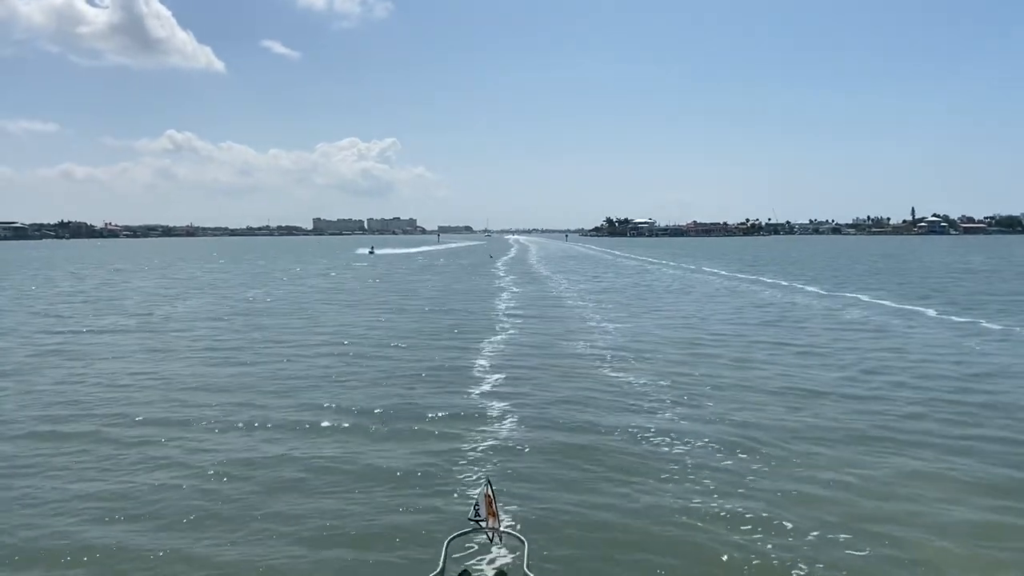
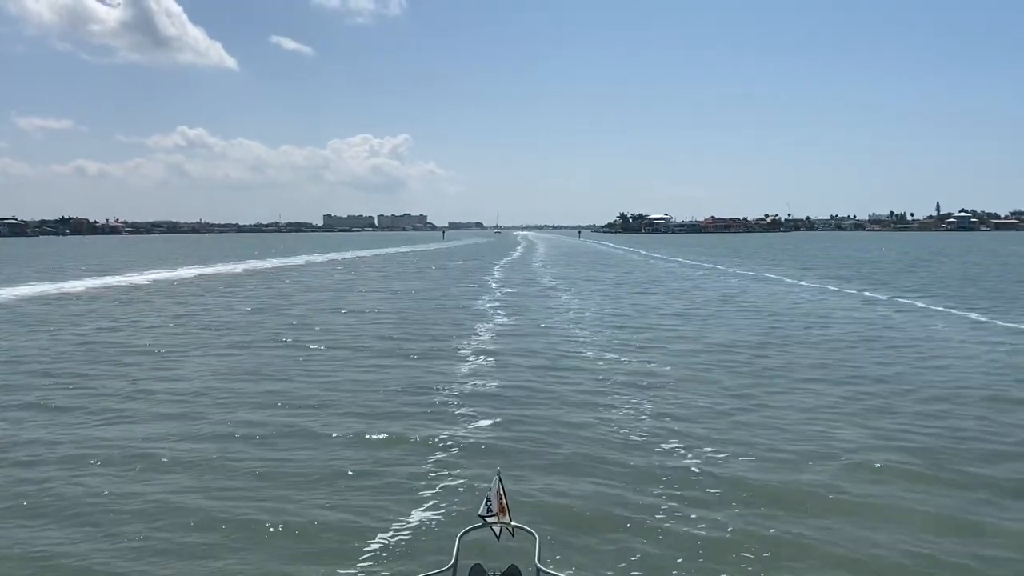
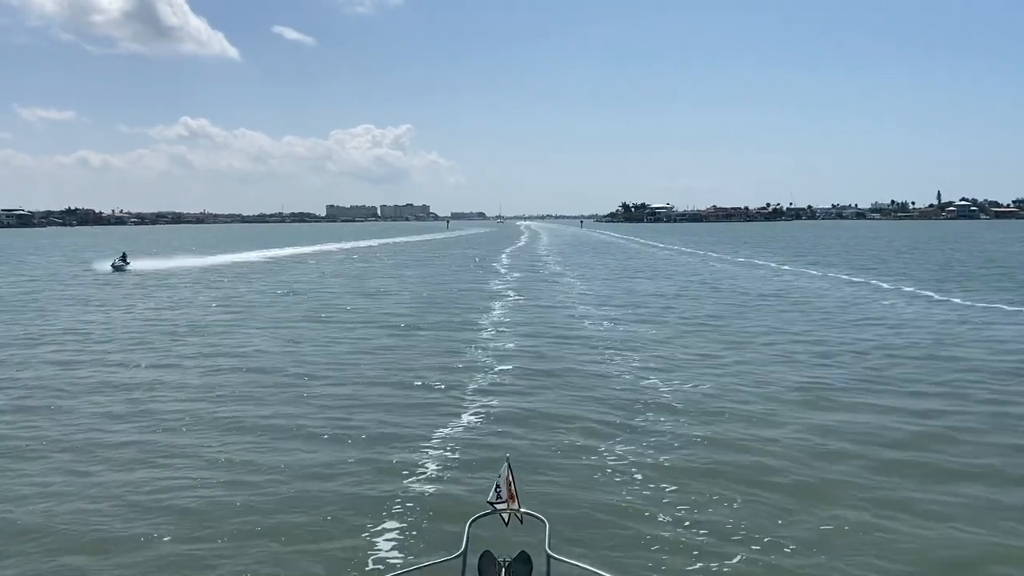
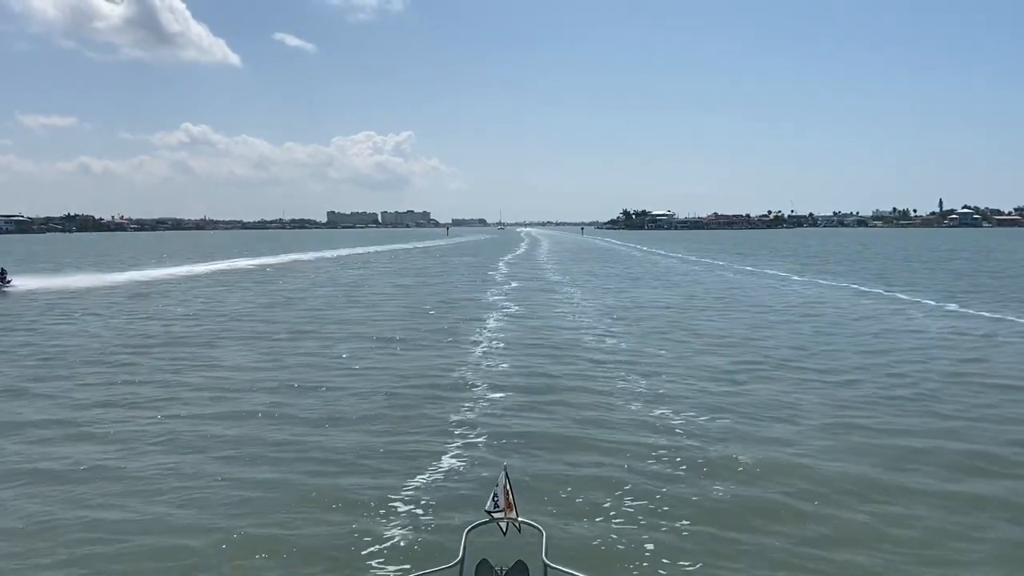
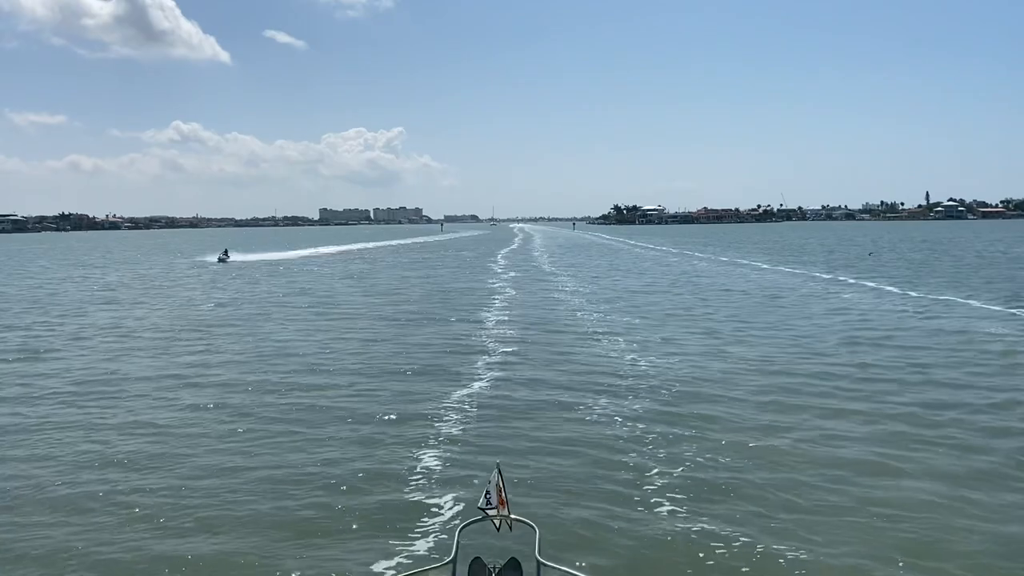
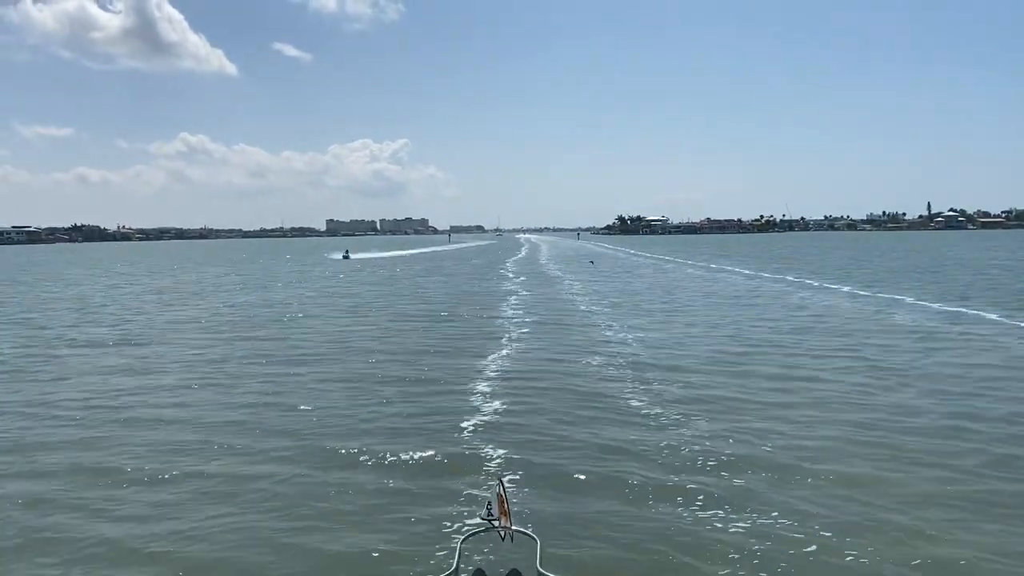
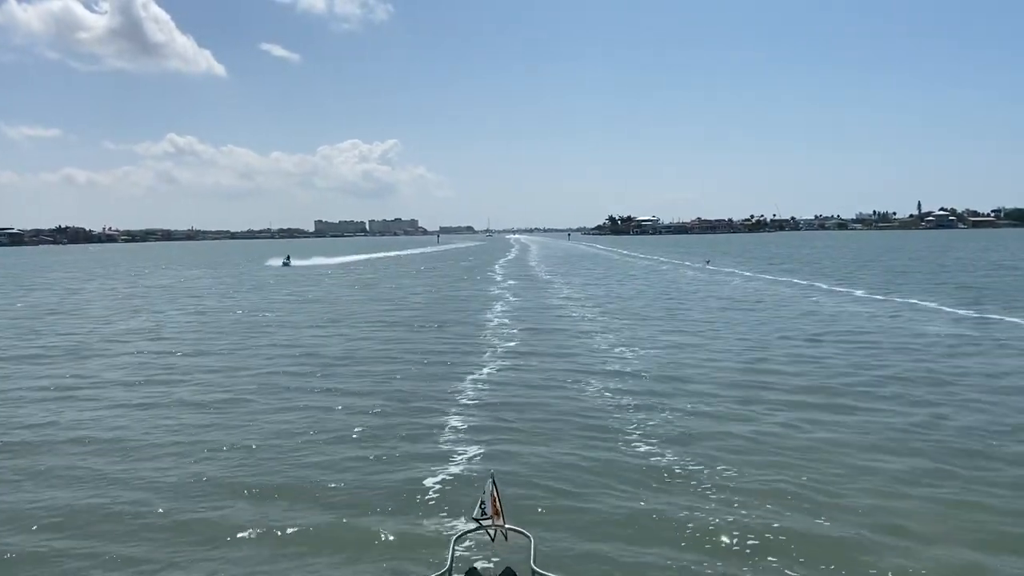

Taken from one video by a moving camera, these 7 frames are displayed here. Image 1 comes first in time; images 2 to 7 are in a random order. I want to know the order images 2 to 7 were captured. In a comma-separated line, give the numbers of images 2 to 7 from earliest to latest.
6, 7, 5, 3, 4, 2
